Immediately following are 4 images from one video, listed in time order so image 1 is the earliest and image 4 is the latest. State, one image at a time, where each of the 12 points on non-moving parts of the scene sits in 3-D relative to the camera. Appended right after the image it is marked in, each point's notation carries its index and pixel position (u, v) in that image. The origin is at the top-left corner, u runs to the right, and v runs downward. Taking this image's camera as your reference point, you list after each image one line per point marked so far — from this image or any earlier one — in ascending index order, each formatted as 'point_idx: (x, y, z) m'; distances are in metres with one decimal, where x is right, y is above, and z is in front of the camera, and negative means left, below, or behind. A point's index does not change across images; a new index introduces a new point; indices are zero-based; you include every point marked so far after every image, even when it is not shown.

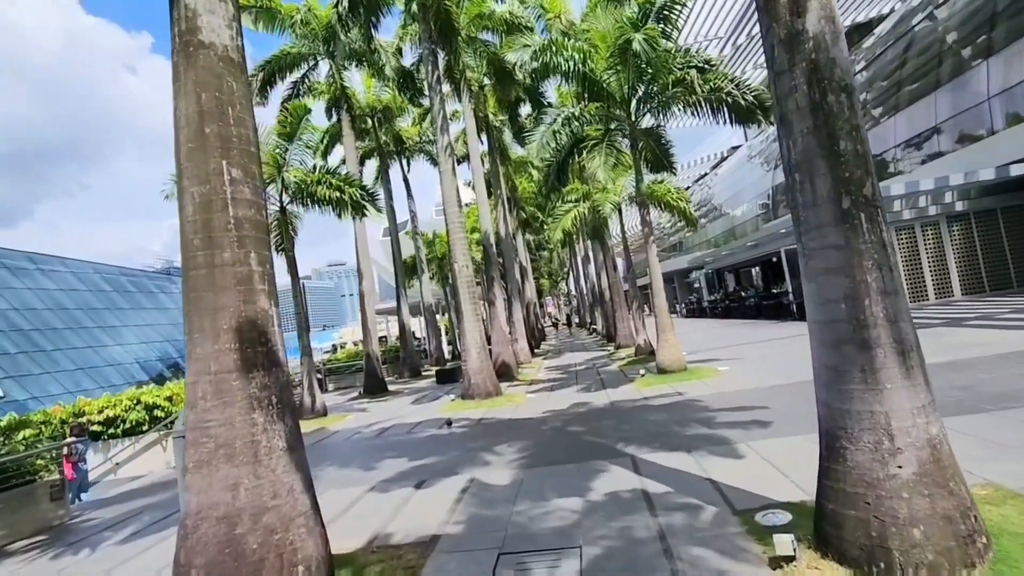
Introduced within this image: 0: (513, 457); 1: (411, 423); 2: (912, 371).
0: (0.0, -2.5, +8.1) m
1: (-2.4, -3.2, +12.8) m
2: (+2.5, -0.5, +3.4) m
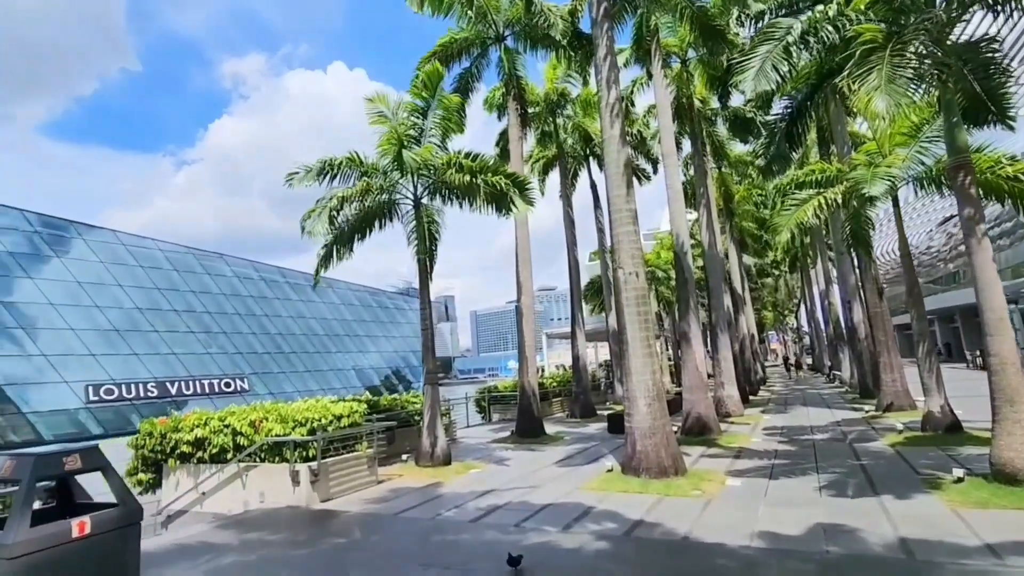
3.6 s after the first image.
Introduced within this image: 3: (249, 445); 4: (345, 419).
0: (+0.9, -2.5, +3.3) m
1: (+0.4, -3.4, +8.5) m
2: (+1.6, -0.3, -1.9) m
3: (-4.9, -2.9, +9.9) m
4: (-3.3, -2.6, +10.6) m
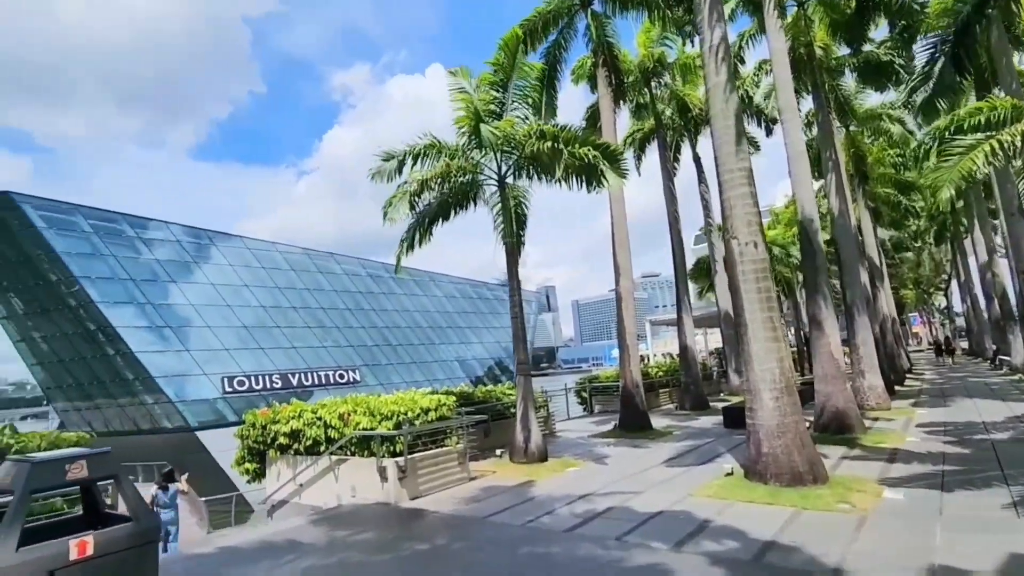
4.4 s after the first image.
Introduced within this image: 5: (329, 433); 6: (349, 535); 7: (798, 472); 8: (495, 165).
0: (+1.3, -2.3, +2.2) m
1: (+1.7, -3.1, +7.4) m
2: (+0.9, -0.2, -3.1) m
3: (-3.1, -2.7, +9.8) m
4: (-1.5, -2.3, +10.1) m
5: (-3.4, -2.7, +9.9) m
6: (-2.2, -3.4, +7.3) m
7: (+4.2, -2.6, +7.8) m
8: (-0.4, +2.7, +11.7) m
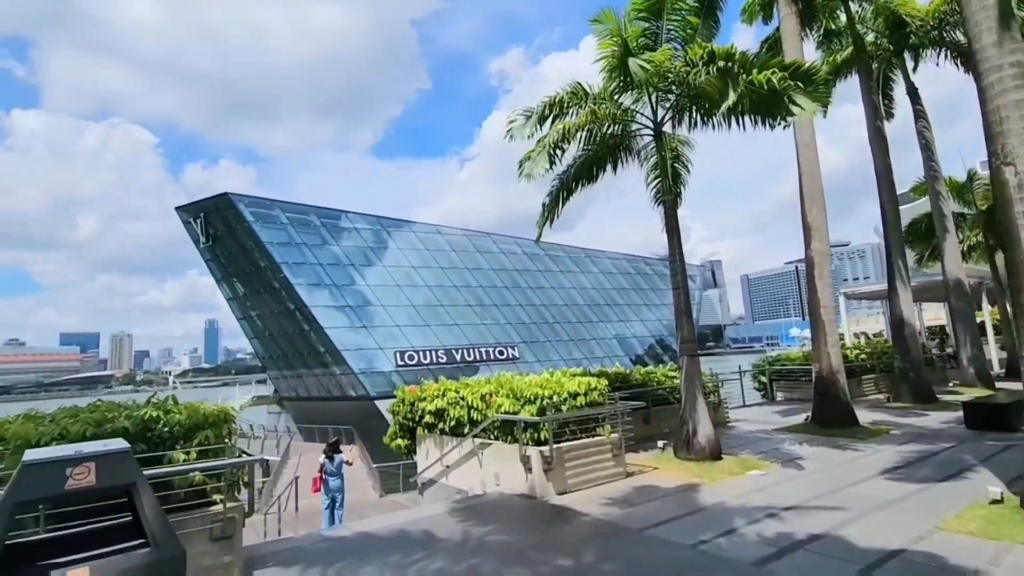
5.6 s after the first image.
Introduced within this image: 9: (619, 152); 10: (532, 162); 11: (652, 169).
0: (+1.5, -2.0, +0.5) m
1: (+3.5, -2.6, +5.4) m
2: (-0.4, -0.2, -4.5) m
3: (-0.5, -2.2, +9.0) m
4: (+1.2, -1.8, +8.9) m
5: (-0.7, -2.2, +9.3) m
6: (-0.3, -2.9, +6.5) m
7: (+5.9, -2.1, +5.1) m
8: (+2.5, +3.3, +9.9) m
9: (+2.1, +2.6, +10.4) m
10: (+0.5, +2.4, +10.4) m
11: (+2.8, +2.4, +10.7) m
